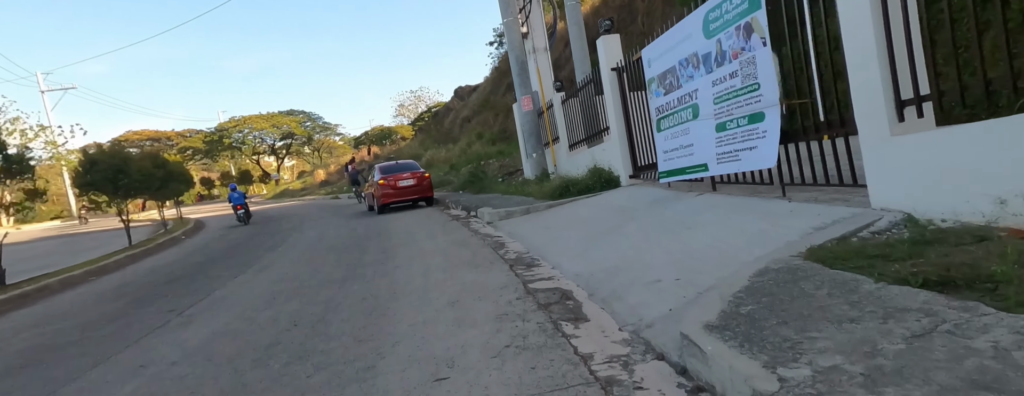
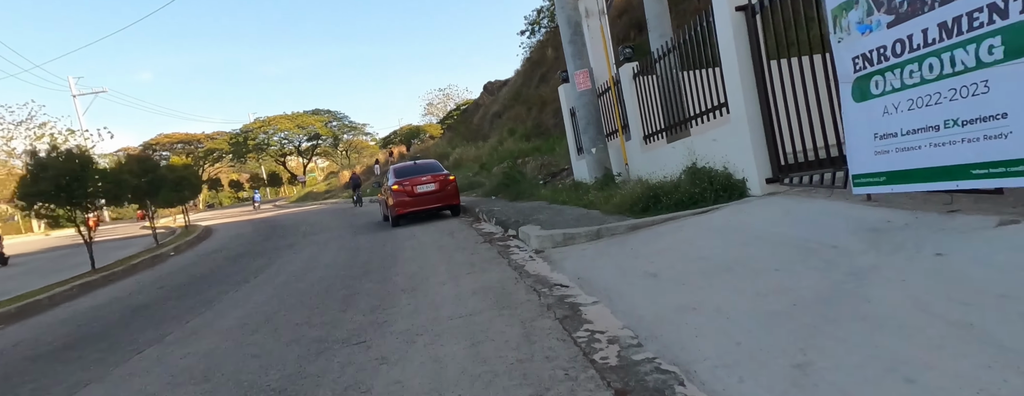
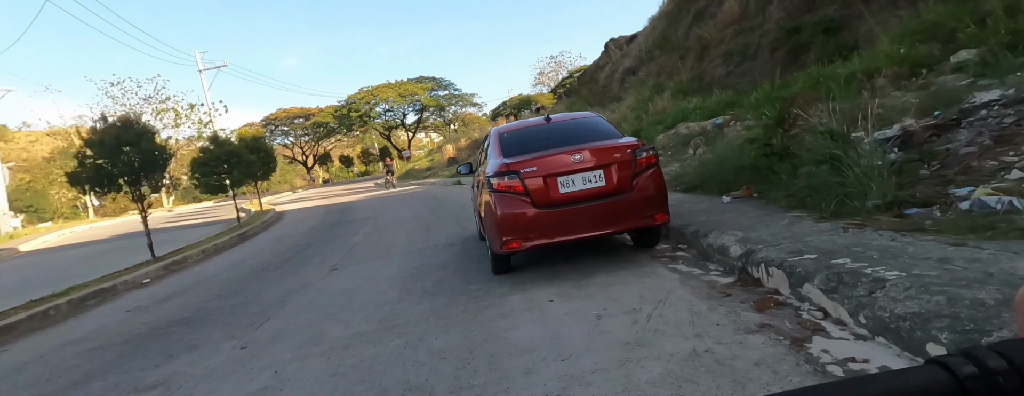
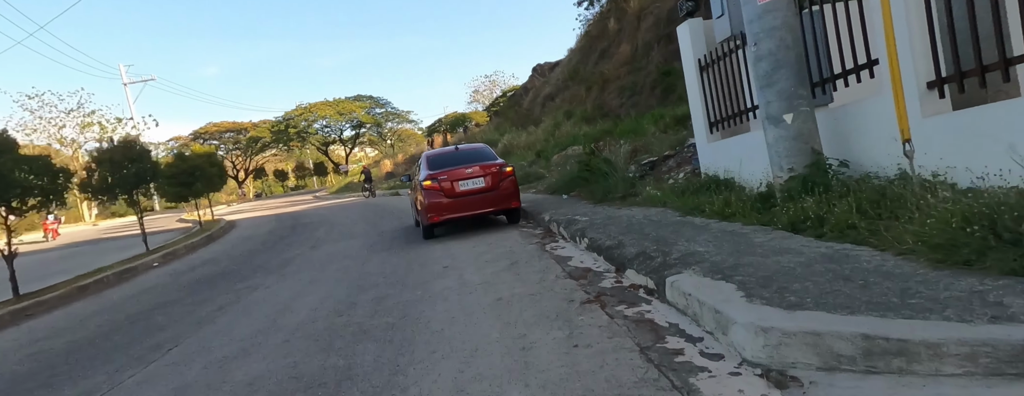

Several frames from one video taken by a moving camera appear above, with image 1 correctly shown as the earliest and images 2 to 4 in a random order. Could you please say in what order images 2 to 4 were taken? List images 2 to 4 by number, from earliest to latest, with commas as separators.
2, 4, 3
